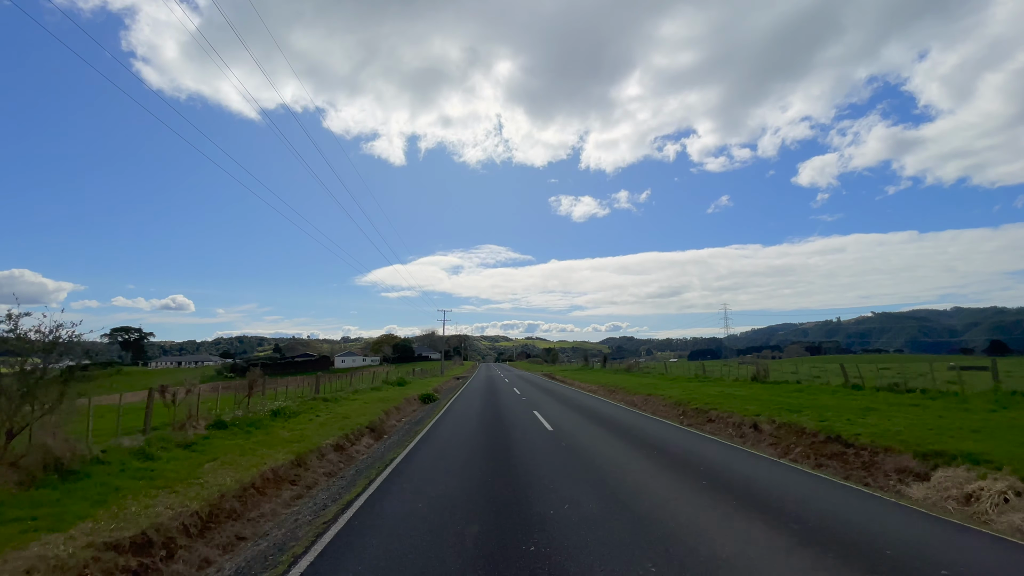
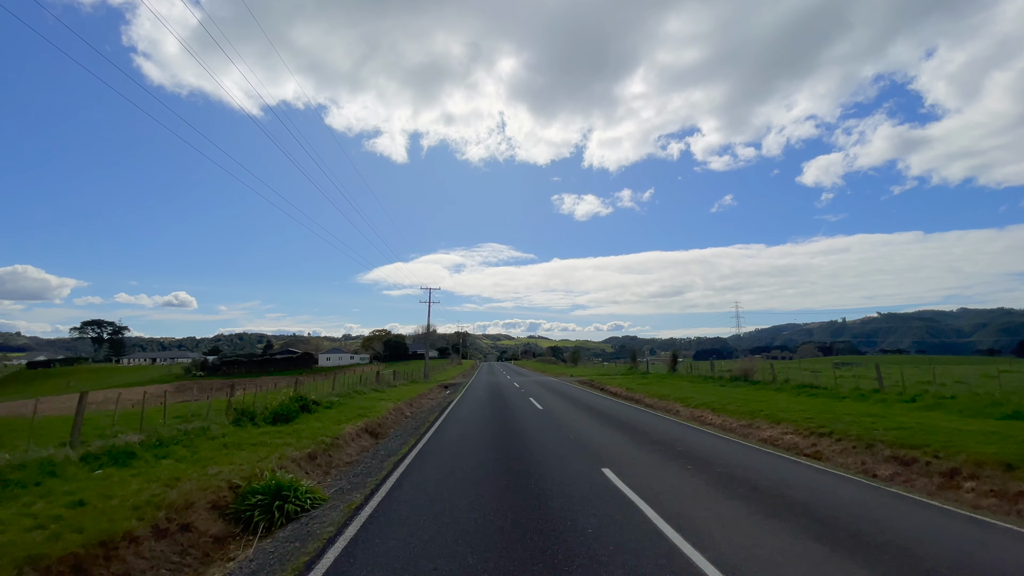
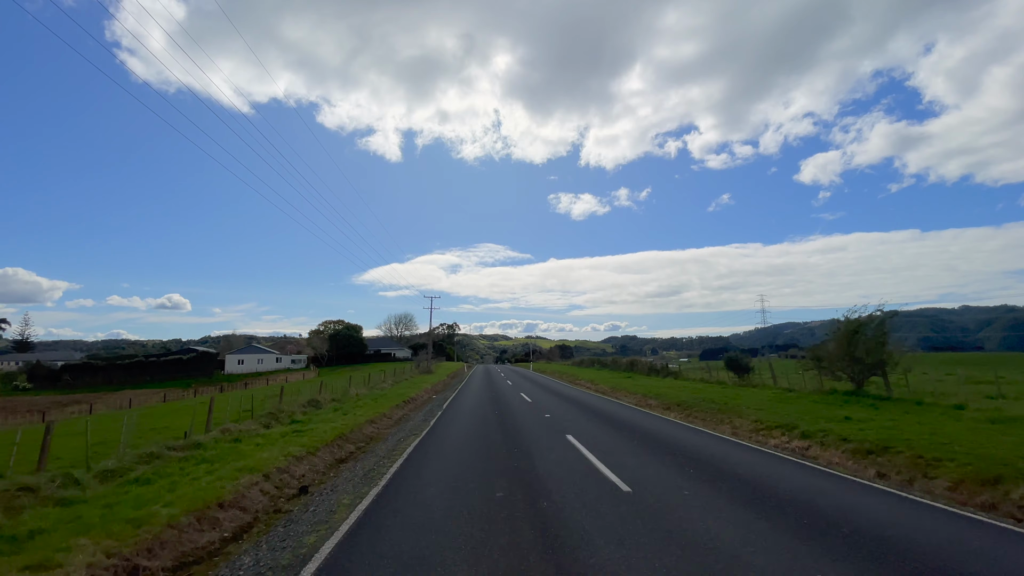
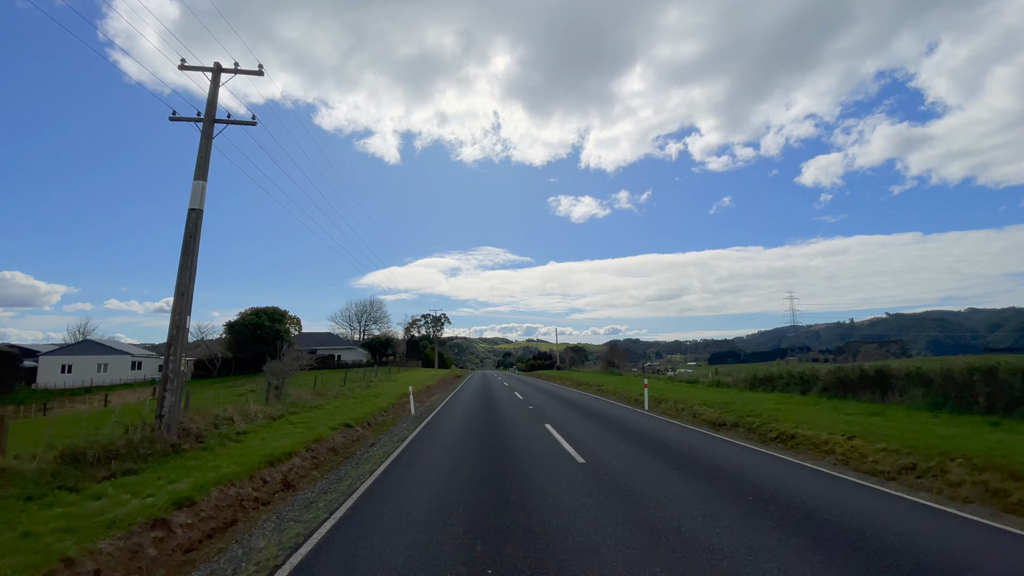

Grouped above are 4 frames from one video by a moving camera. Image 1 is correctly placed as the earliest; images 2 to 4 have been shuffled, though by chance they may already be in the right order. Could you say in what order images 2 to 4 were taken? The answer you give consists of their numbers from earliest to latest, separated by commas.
2, 3, 4
